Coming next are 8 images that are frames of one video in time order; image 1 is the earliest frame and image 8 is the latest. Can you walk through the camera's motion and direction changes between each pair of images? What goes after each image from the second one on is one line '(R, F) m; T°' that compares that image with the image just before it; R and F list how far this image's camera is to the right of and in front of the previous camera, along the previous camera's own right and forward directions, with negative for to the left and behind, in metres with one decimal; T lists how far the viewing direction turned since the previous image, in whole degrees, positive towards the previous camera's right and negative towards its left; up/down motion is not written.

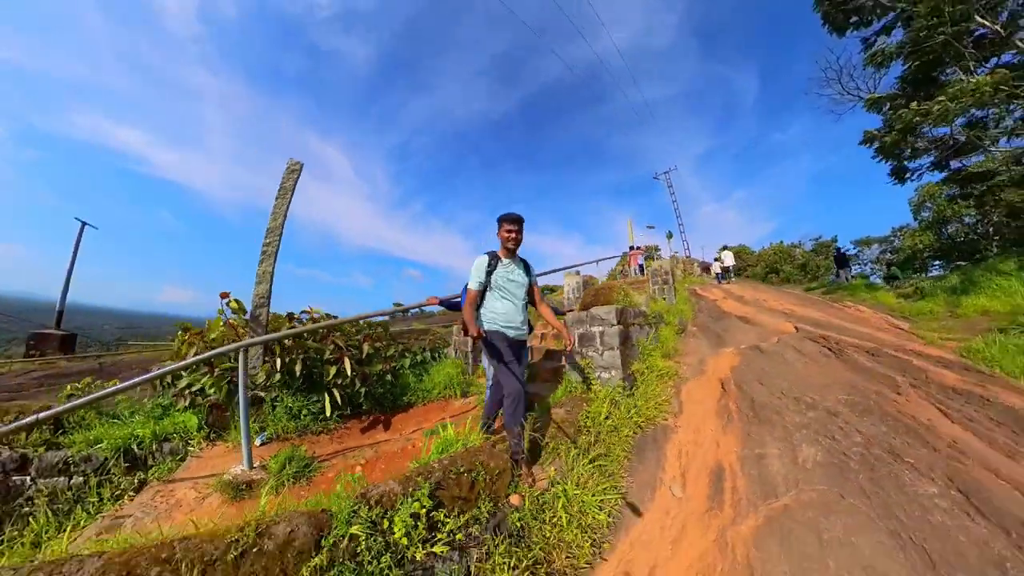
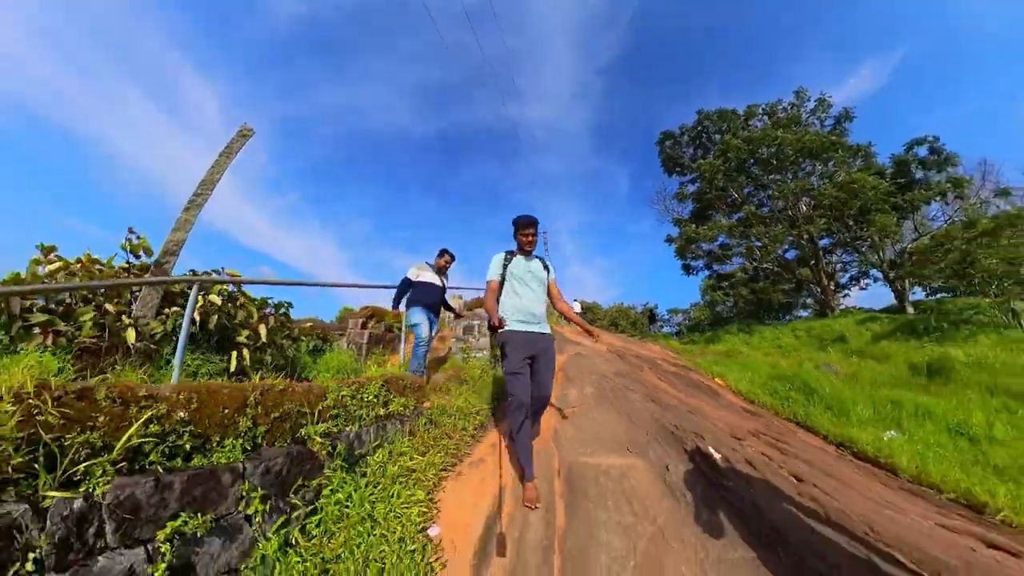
(-0.4, -1.1) m; +20°
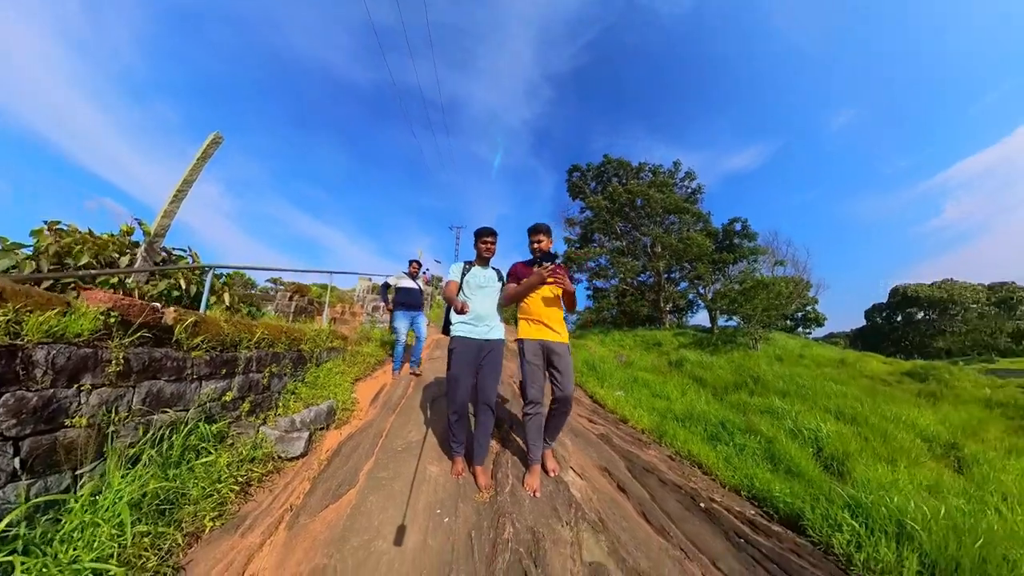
(+0.3, -2.8) m; +13°
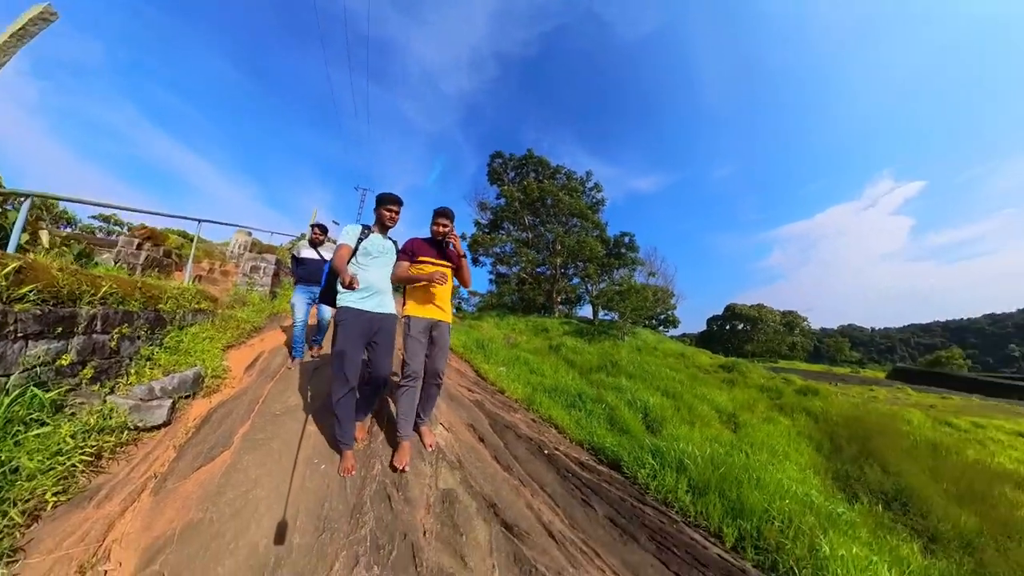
(+0.1, -0.6) m; +16°
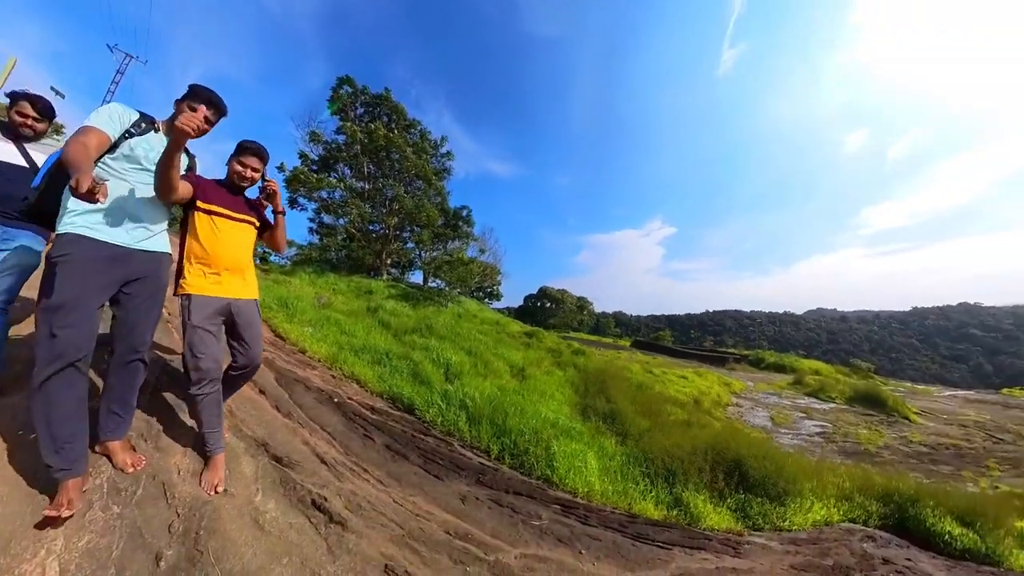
(+0.4, -0.7) m; +26°
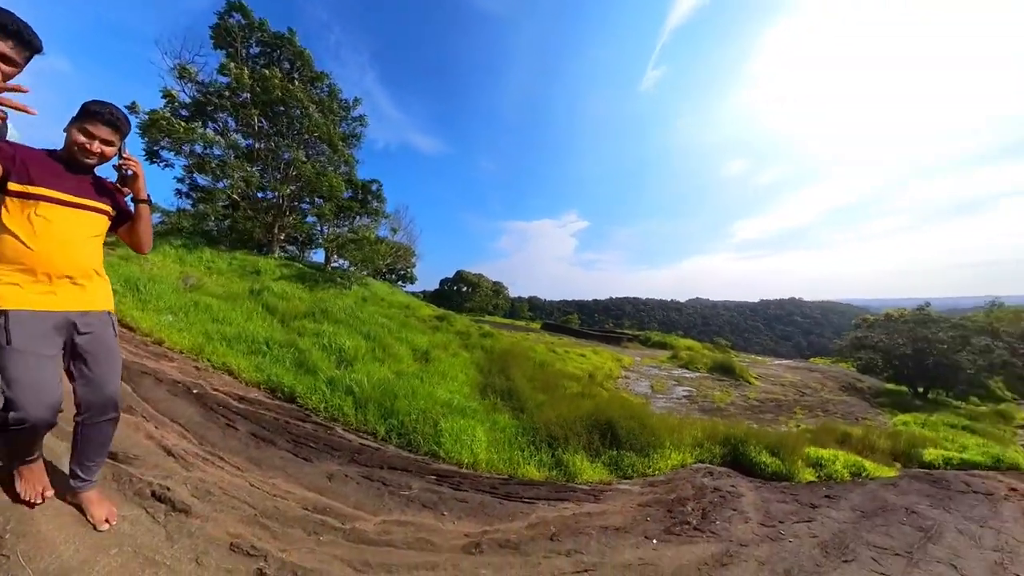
(+0.8, -0.5) m; +12°
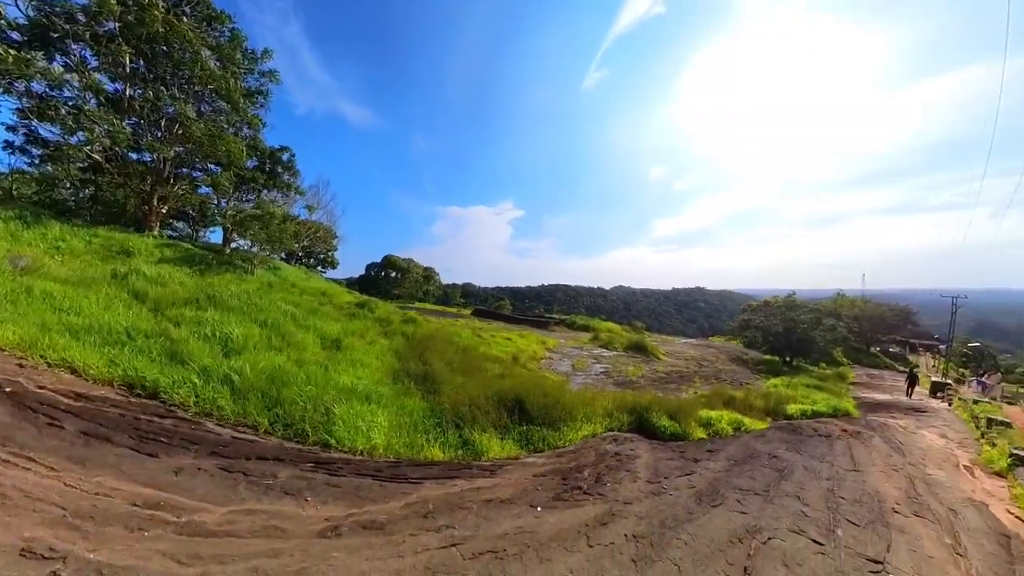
(+1.0, -0.2) m; +9°
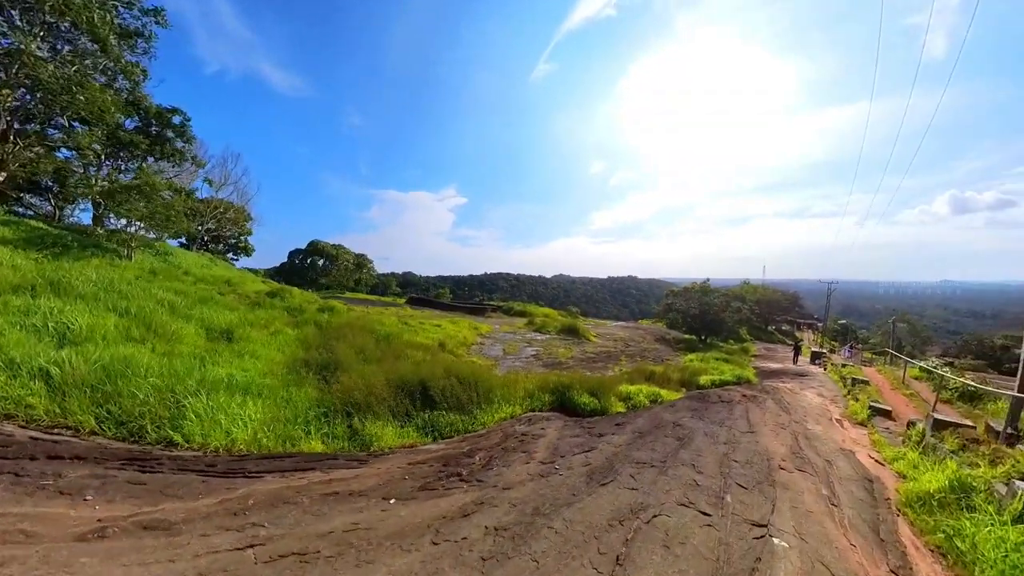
(+1.6, +0.1) m; +7°
